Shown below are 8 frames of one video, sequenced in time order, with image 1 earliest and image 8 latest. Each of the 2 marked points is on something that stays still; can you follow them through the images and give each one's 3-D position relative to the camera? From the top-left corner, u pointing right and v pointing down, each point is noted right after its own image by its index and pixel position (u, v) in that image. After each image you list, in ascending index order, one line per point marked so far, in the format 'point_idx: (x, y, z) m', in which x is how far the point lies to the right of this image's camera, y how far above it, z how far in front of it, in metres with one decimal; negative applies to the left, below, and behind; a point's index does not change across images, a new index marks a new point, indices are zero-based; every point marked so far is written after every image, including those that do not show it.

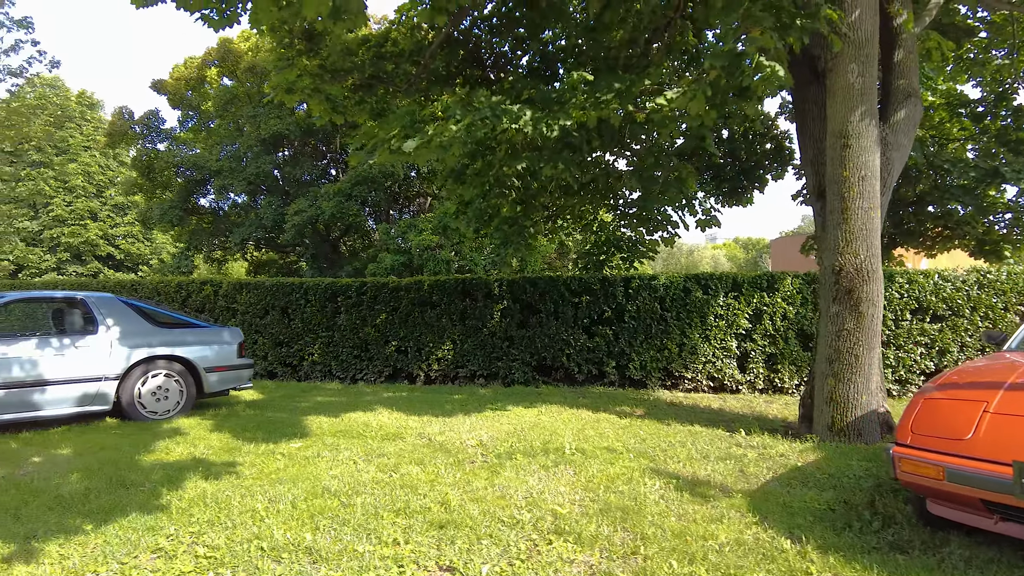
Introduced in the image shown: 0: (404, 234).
0: (-2.2, +1.1, +13.6) m
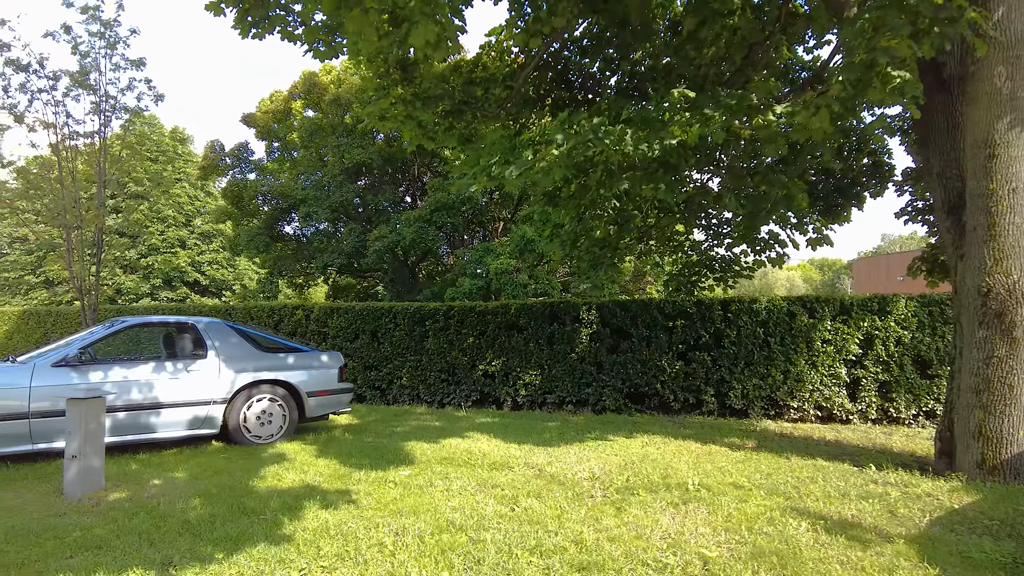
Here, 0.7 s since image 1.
0: (-0.6, +0.6, +13.6) m
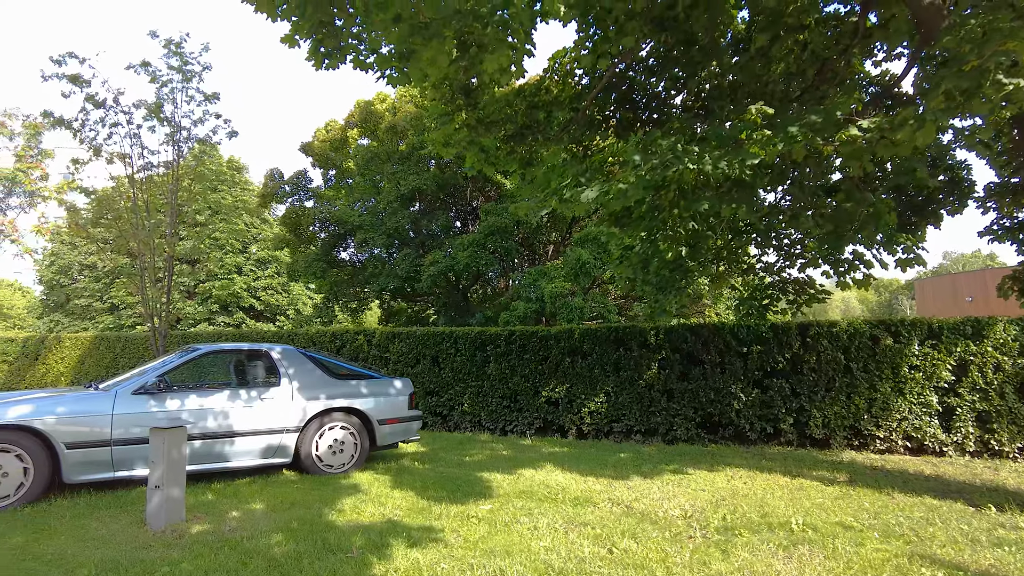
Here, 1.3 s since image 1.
0: (+0.5, +0.1, +13.4) m
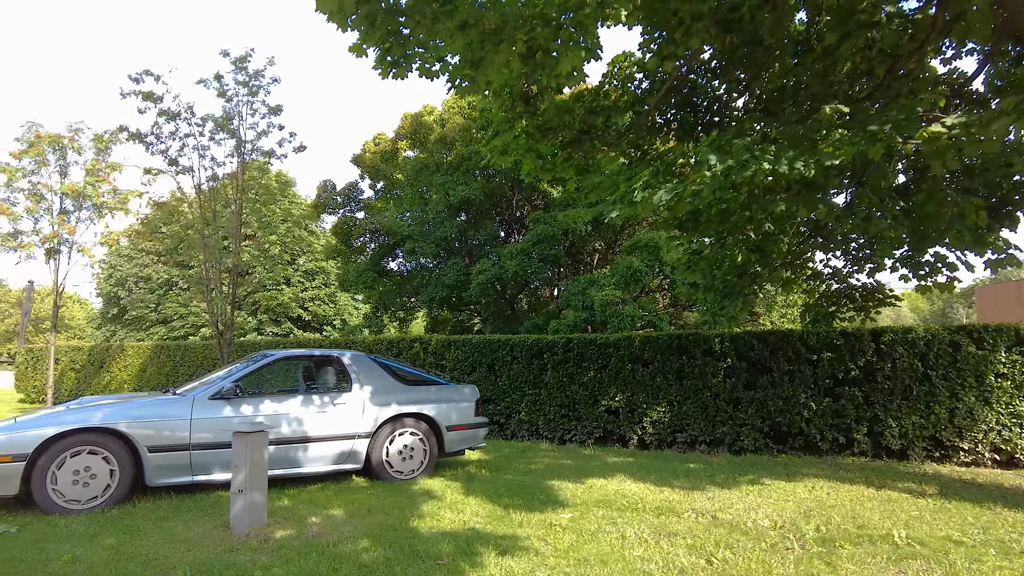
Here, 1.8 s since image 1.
0: (+1.5, -0.1, +13.3) m
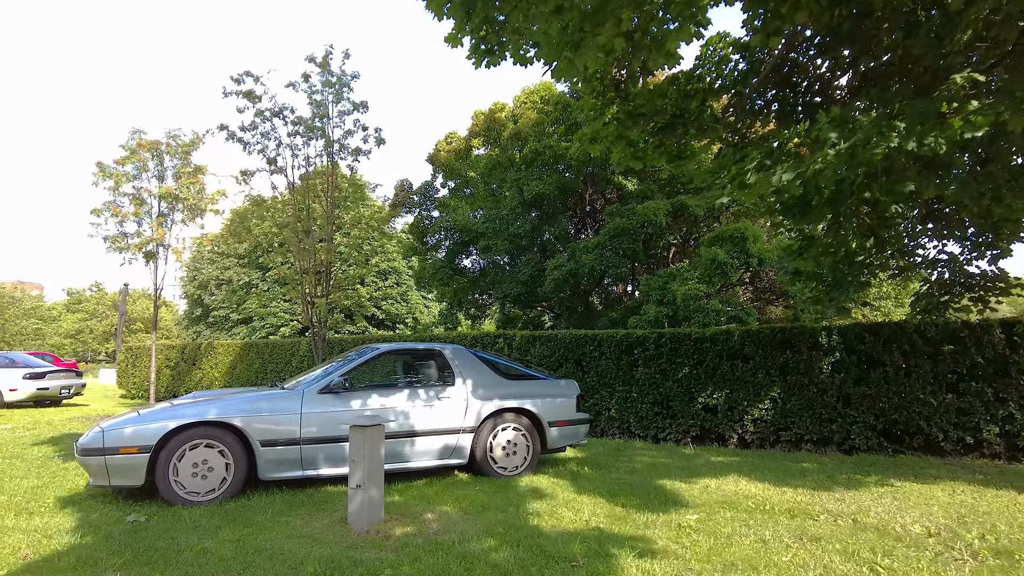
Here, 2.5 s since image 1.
0: (+3.0, +0.1, +12.9) m
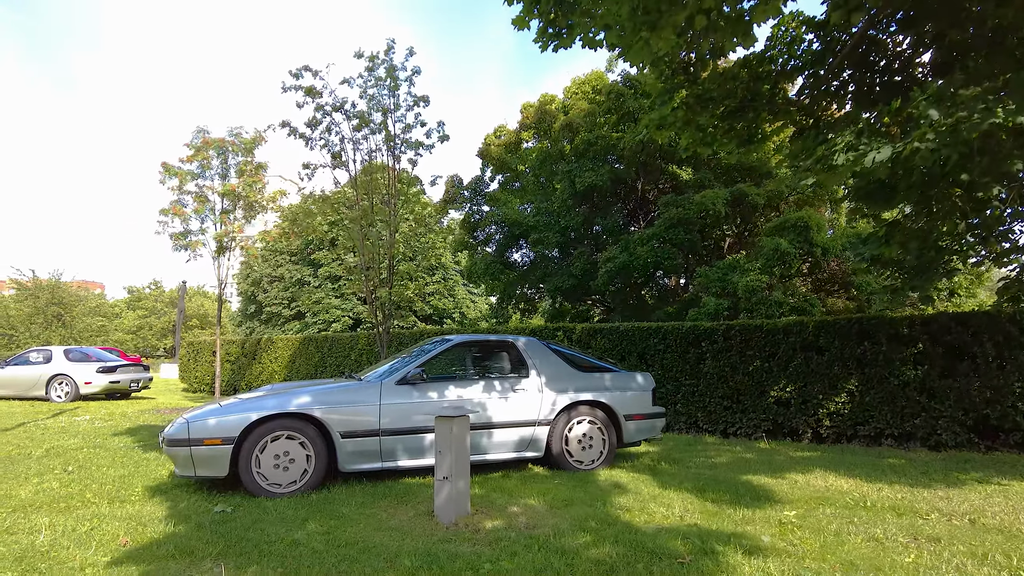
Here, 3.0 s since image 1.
0: (+4.1, +0.2, +12.6) m
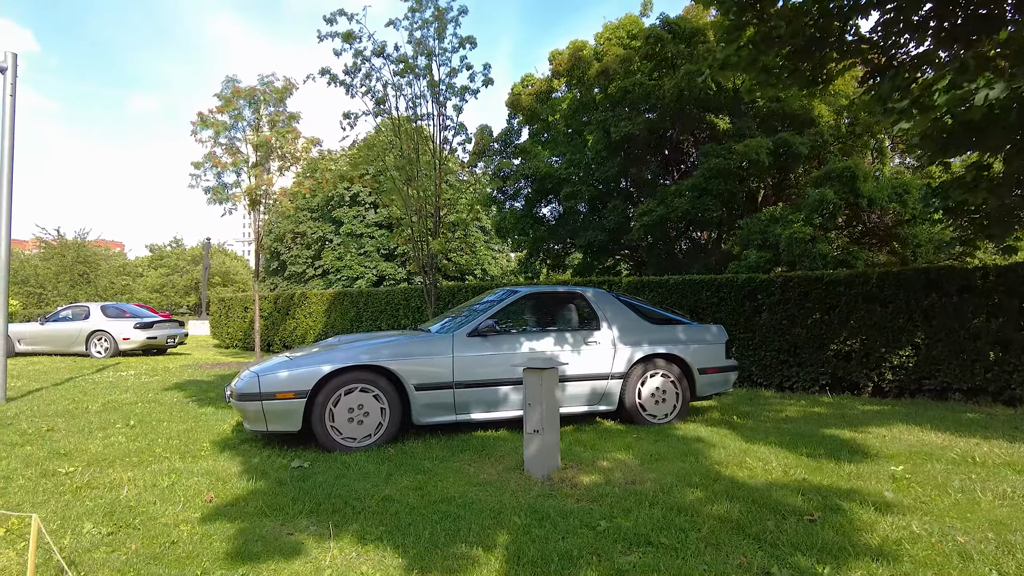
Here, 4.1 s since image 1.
0: (+4.7, +1.1, +12.3) m
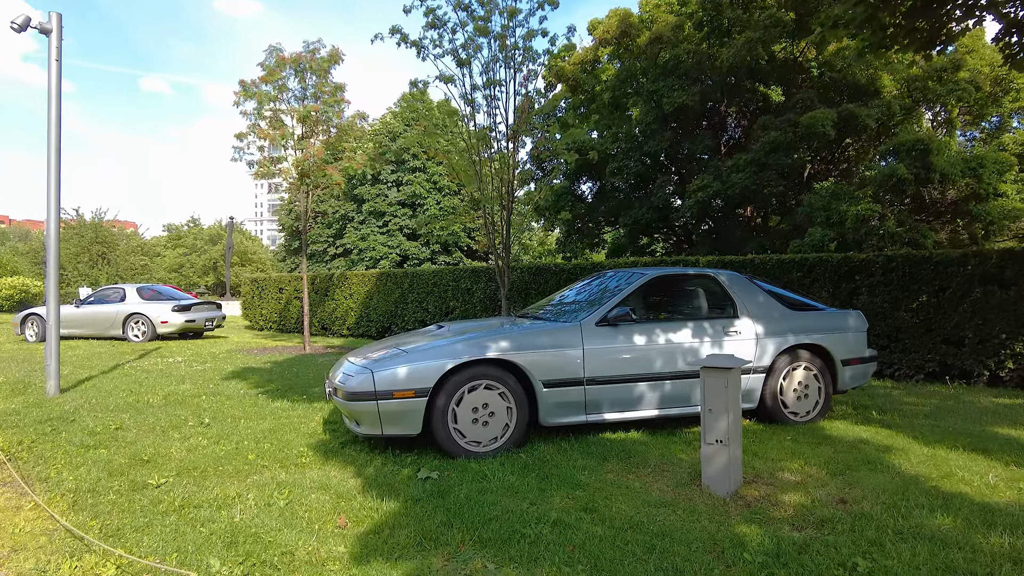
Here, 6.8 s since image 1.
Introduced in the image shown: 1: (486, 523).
0: (+5.6, +1.4, +11.6) m
1: (-0.1, -0.9, +2.6) m
